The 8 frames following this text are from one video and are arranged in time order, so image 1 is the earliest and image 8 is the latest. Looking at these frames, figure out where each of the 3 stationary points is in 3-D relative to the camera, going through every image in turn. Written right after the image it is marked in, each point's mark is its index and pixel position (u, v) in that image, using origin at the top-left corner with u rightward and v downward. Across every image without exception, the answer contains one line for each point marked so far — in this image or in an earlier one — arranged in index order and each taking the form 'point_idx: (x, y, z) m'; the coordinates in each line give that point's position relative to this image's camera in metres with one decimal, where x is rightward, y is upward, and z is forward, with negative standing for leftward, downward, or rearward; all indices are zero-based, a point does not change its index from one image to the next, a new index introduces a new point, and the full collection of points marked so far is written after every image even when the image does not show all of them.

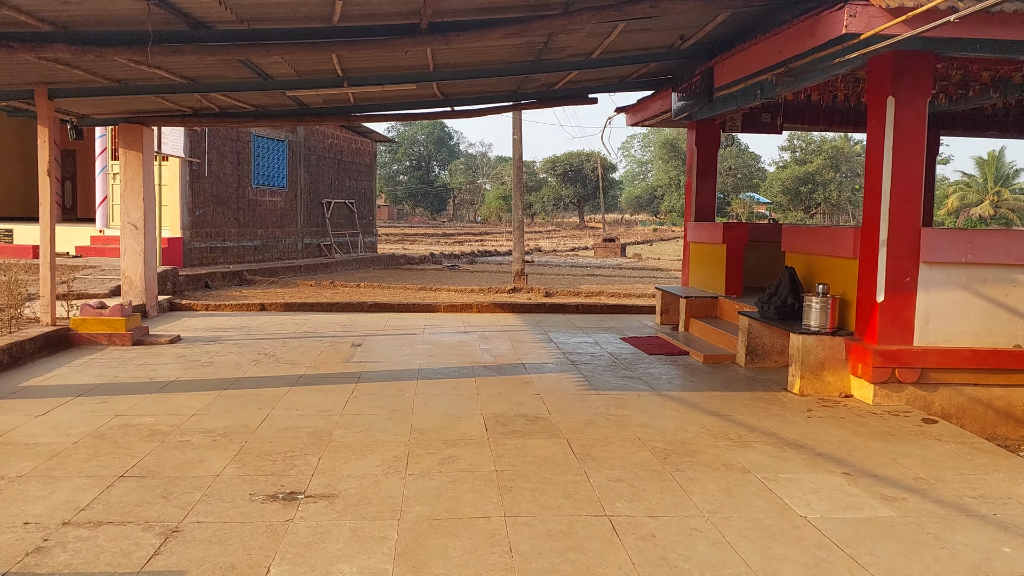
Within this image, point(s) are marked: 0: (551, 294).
0: (+0.8, -0.1, +15.7) m
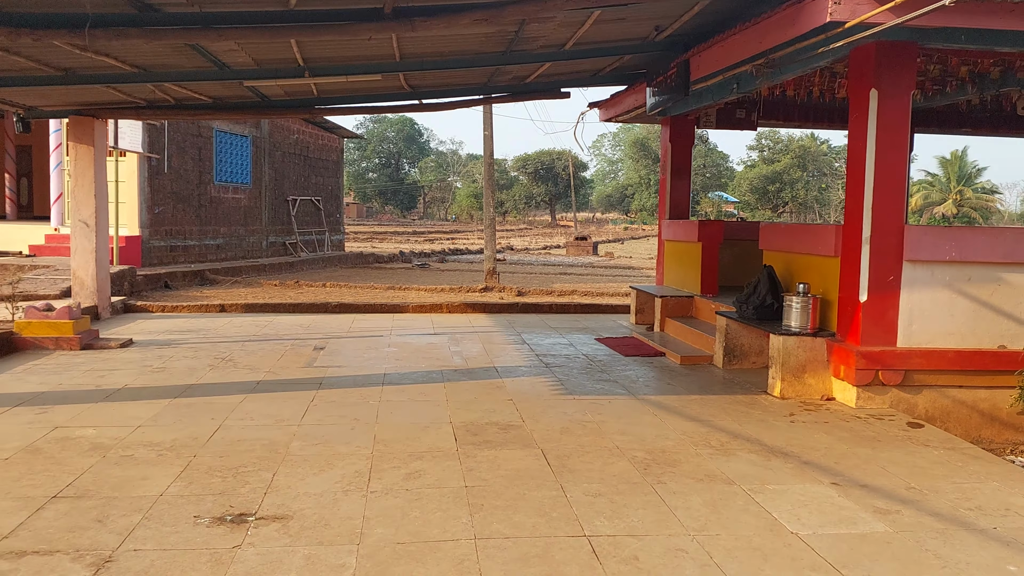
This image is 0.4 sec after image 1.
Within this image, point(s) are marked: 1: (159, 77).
0: (+0.2, -0.1, +15.4) m
1: (-3.1, +1.9, +7.0) m
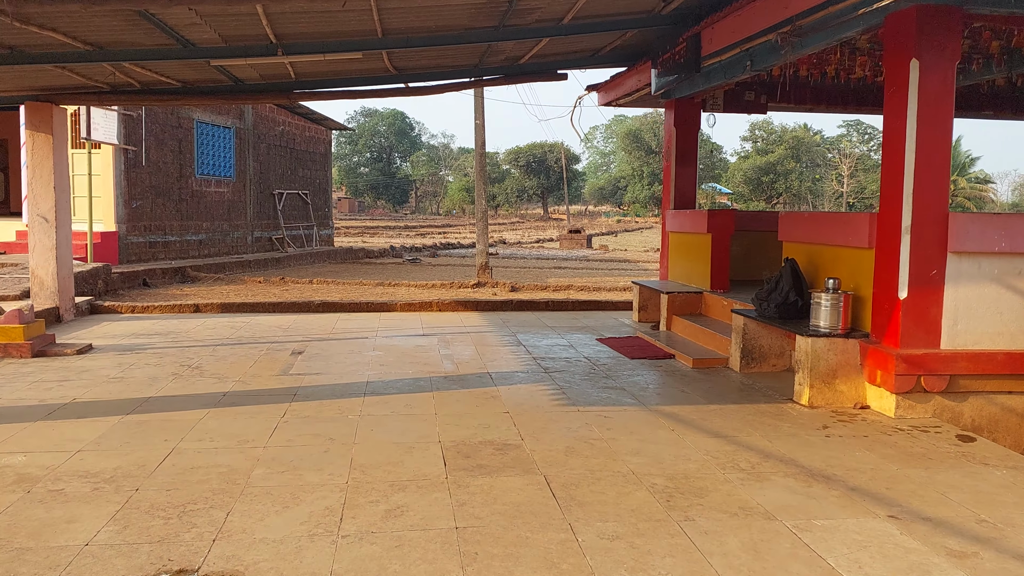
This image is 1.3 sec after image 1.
0: (+0.1, 0.0, +14.8) m
1: (-3.2, +1.9, +6.3) m
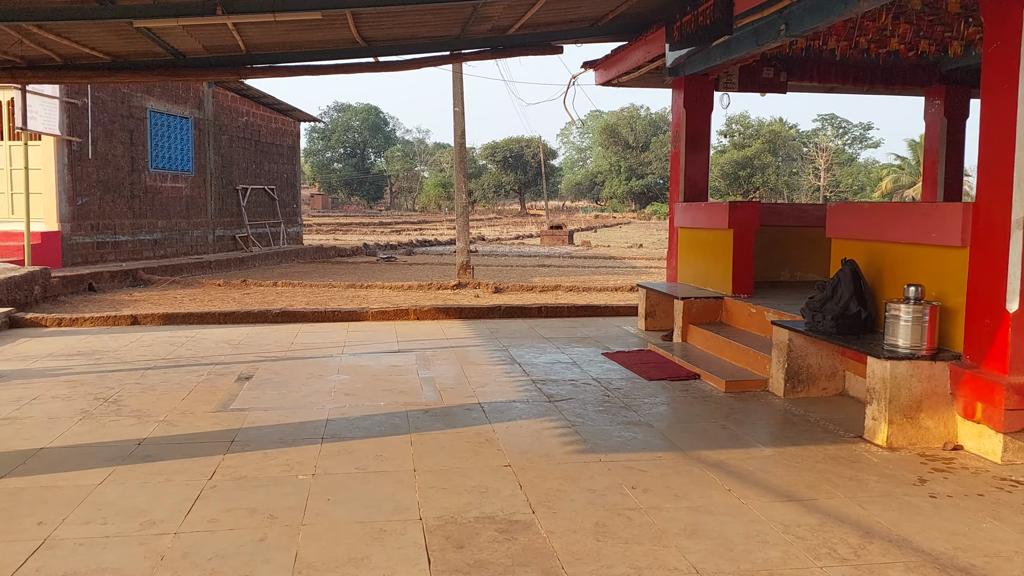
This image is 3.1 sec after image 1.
0: (-0.2, 0.0, +13.7) m
1: (-3.2, +1.8, +5.1) m
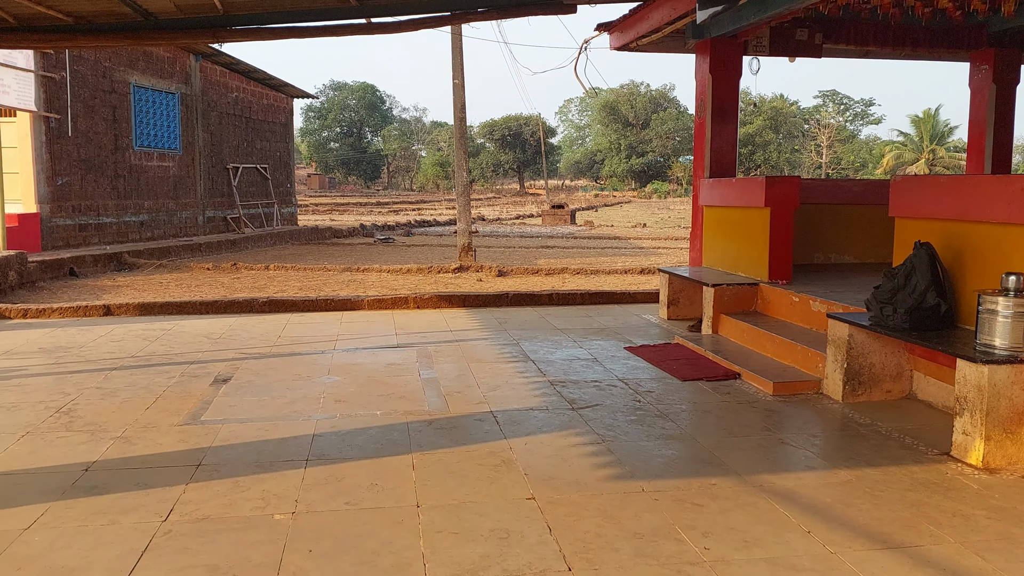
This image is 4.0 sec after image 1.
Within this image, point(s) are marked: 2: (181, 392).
0: (-0.1, +0.2, +13.0) m
1: (-3.1, +1.8, +4.4) m
2: (-1.9, -0.6, +4.5) m
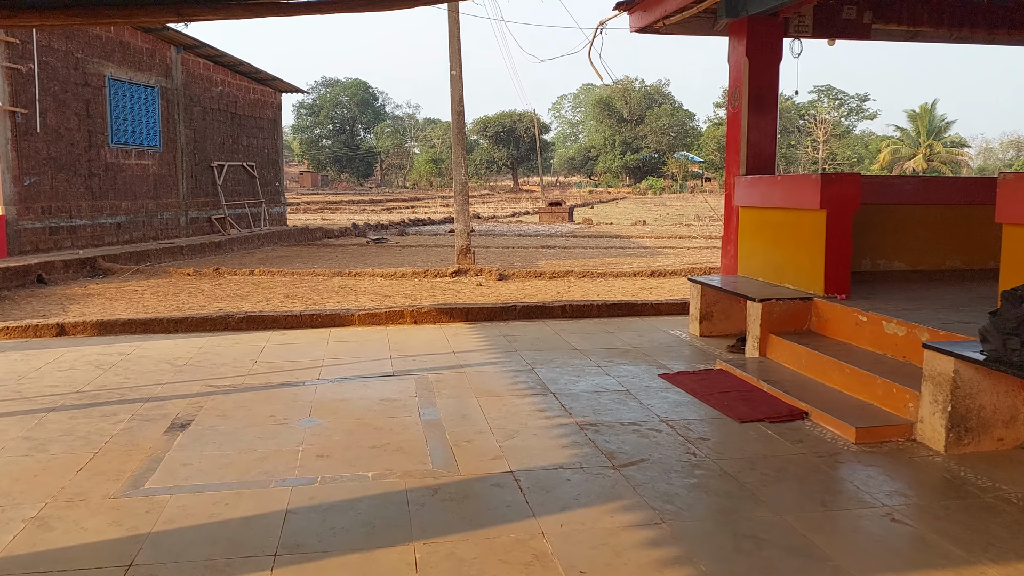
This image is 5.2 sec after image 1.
0: (-0.1, +0.2, +12.2) m
1: (-3.0, +1.7, +3.5) m
2: (-1.8, -0.7, +3.6) m
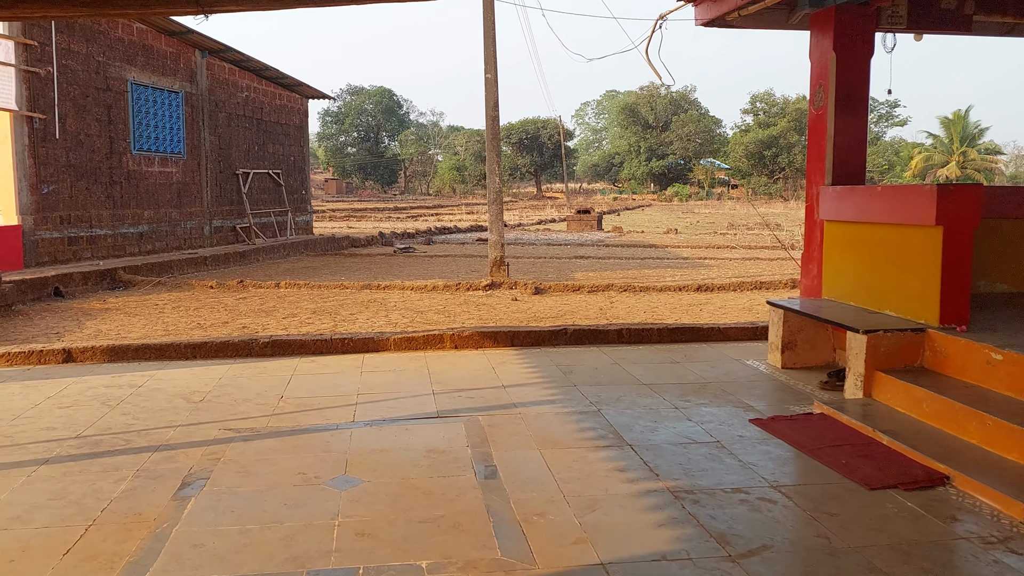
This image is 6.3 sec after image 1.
0: (+0.4, 0.0, +11.5) m
1: (-2.7, +1.6, +3.0) m
2: (-1.5, -0.8, +3.0) m
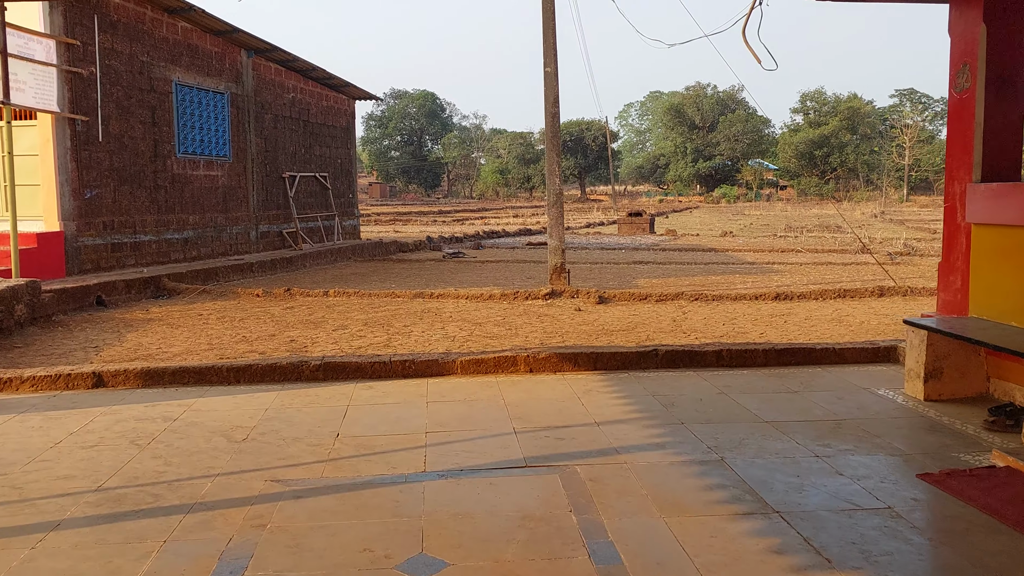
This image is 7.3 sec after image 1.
0: (+1.3, -0.2, +10.7) m
1: (-2.3, +1.5, +2.4) m
2: (-1.1, -0.9, +2.3) m
